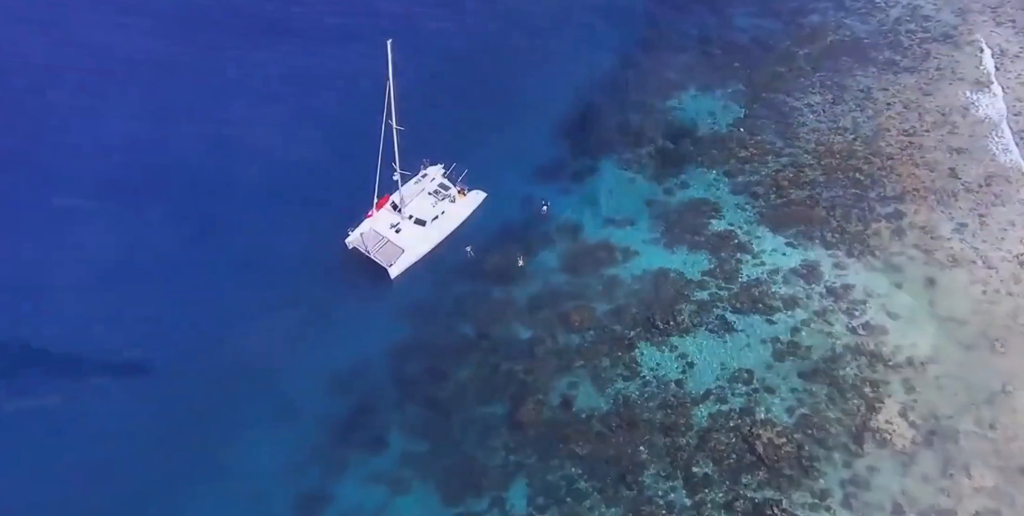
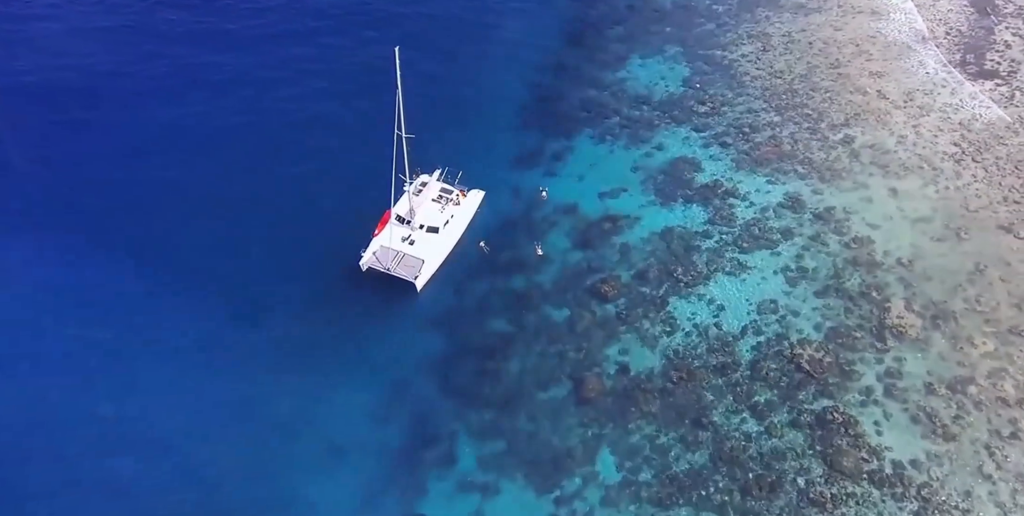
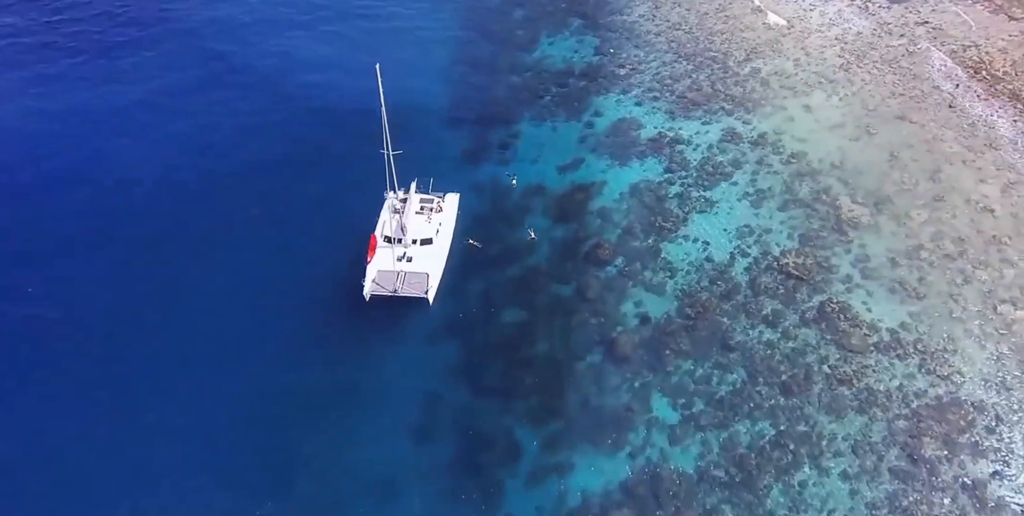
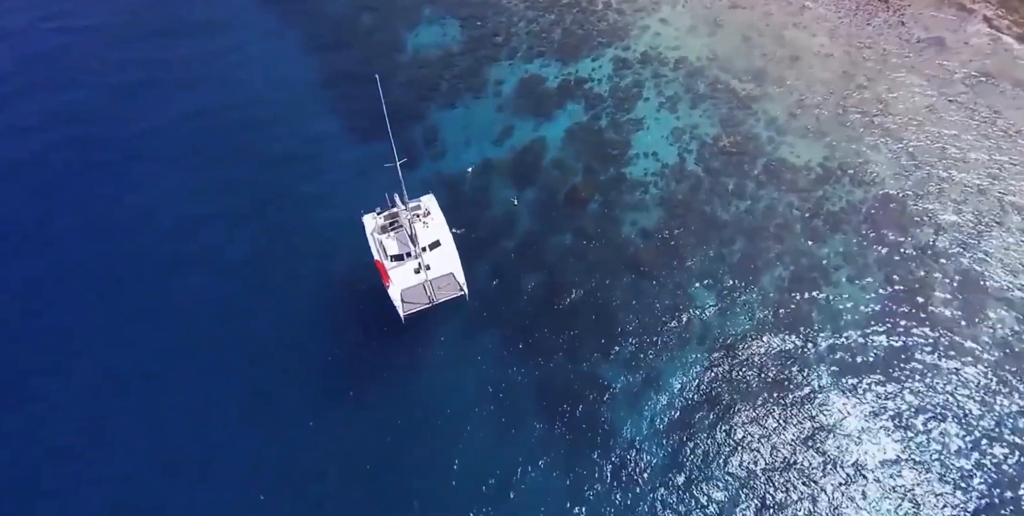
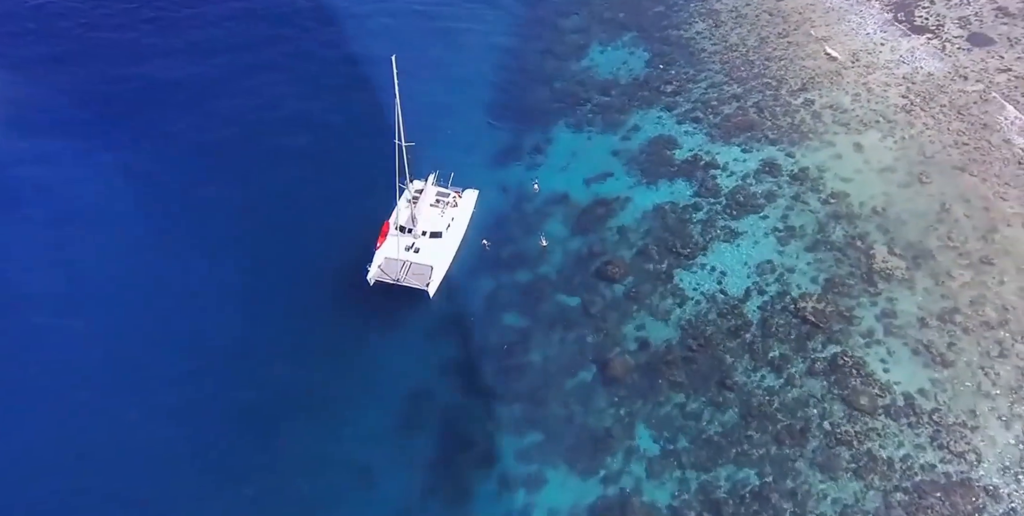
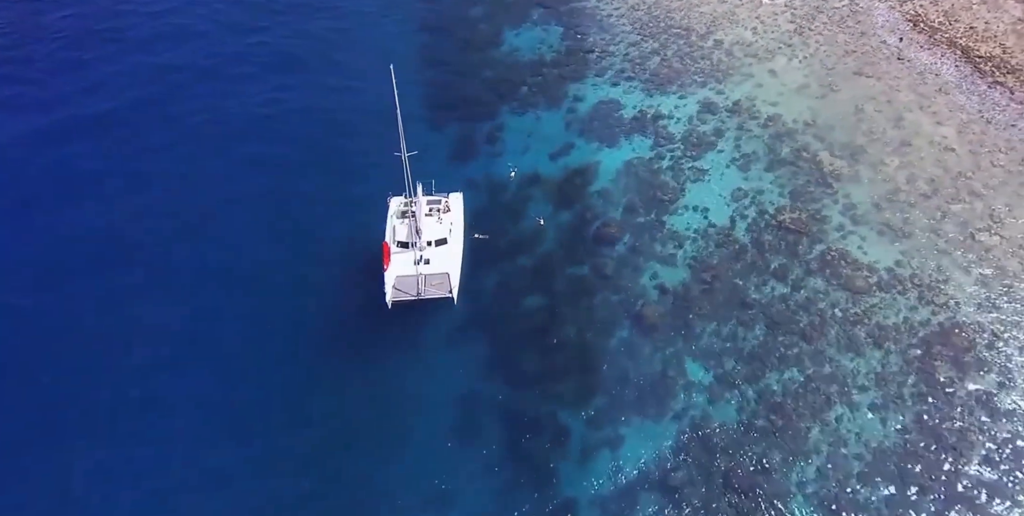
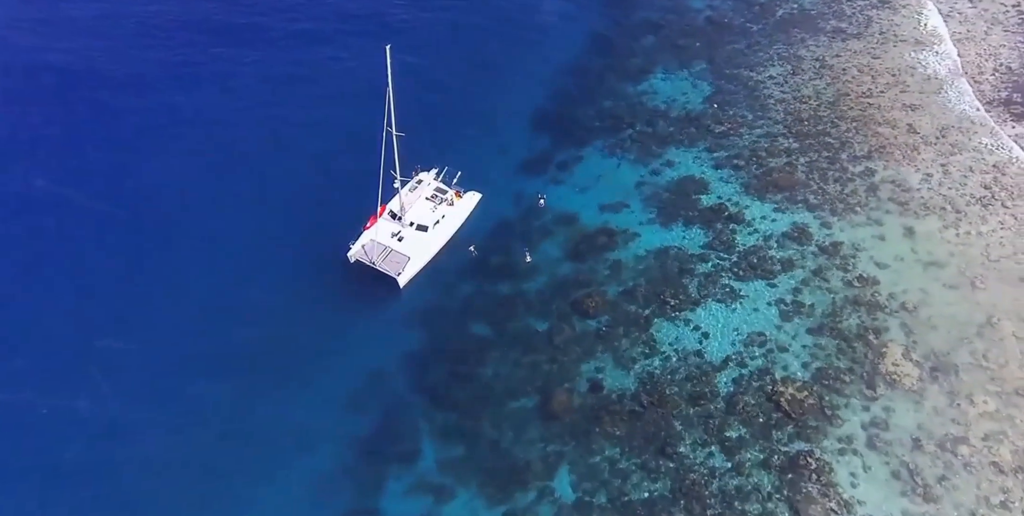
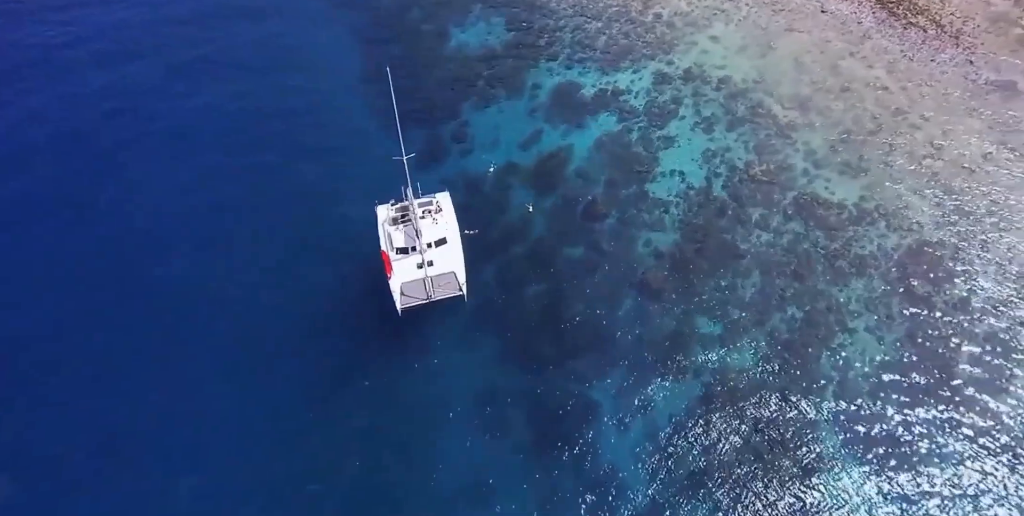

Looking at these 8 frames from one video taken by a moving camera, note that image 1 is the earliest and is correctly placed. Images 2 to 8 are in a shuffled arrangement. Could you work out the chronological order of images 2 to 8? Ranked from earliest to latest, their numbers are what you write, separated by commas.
7, 2, 5, 3, 6, 8, 4
